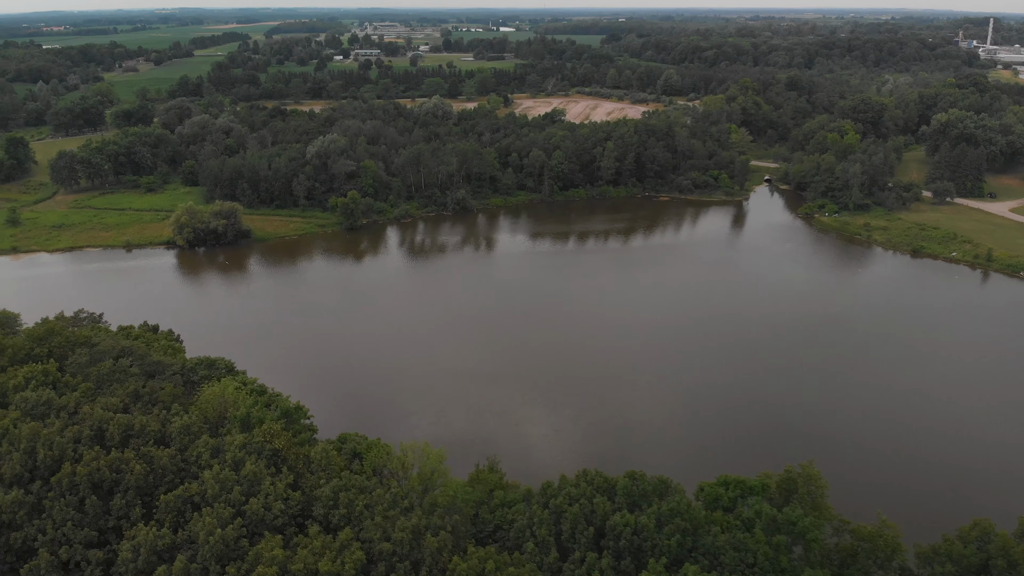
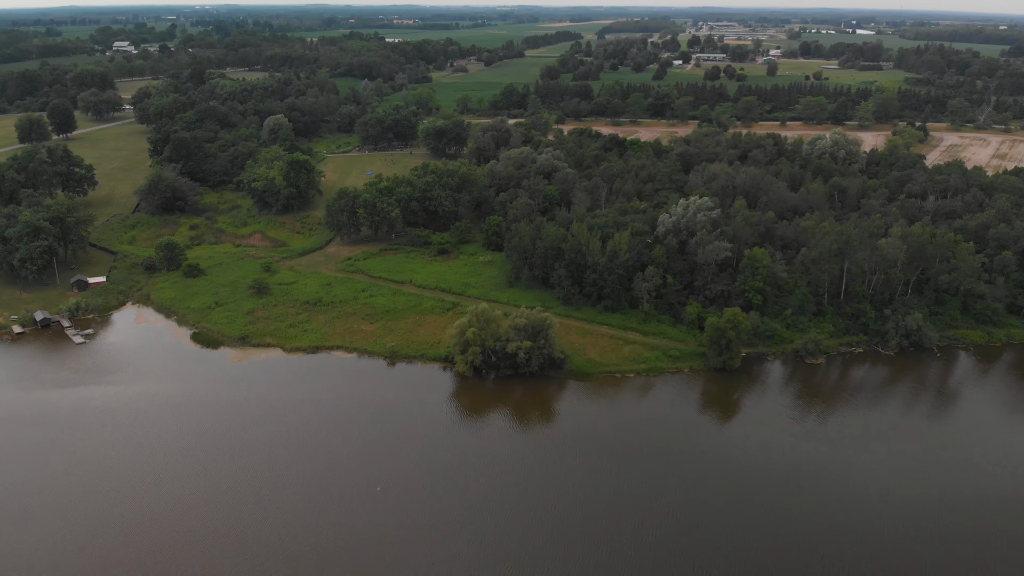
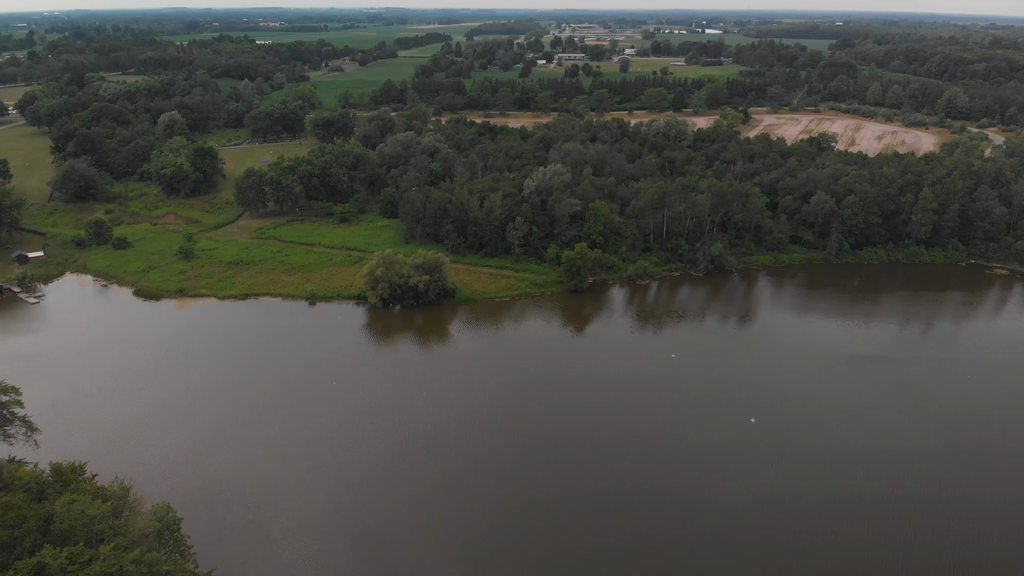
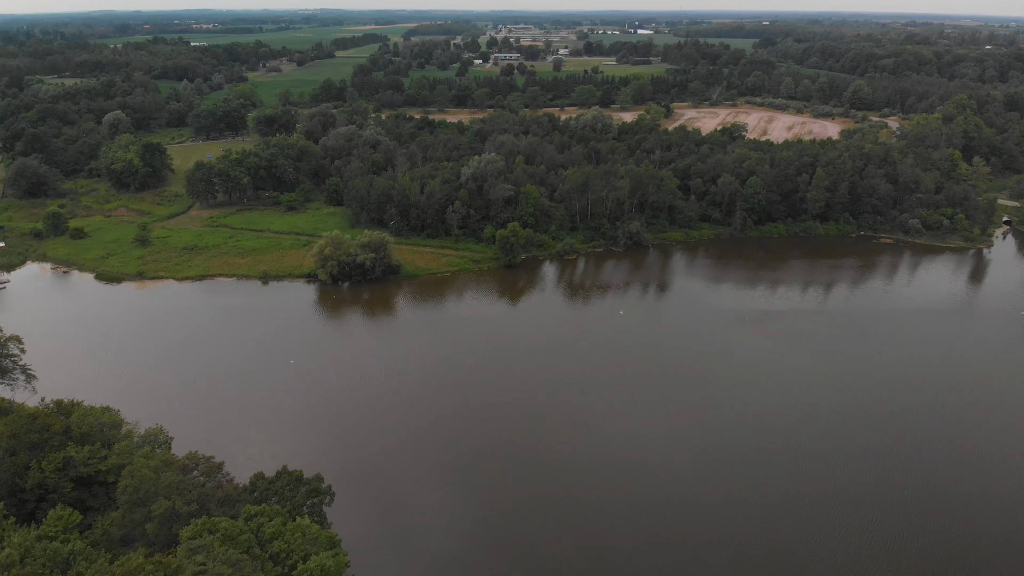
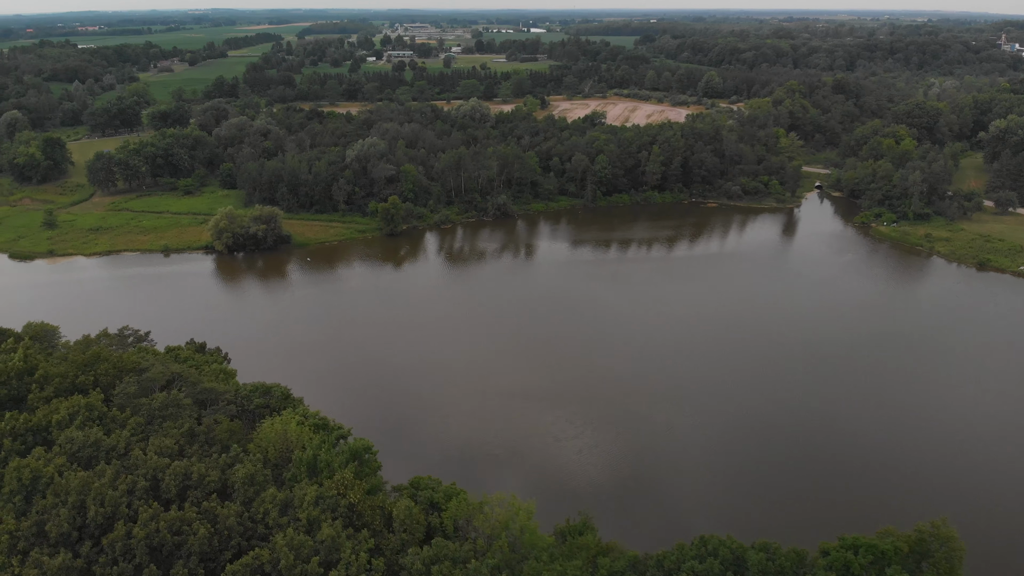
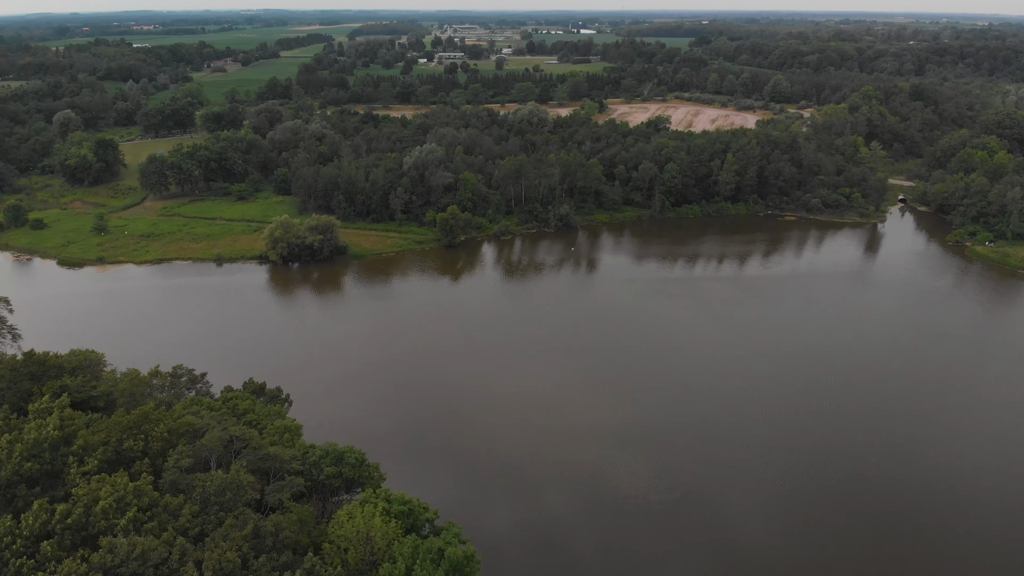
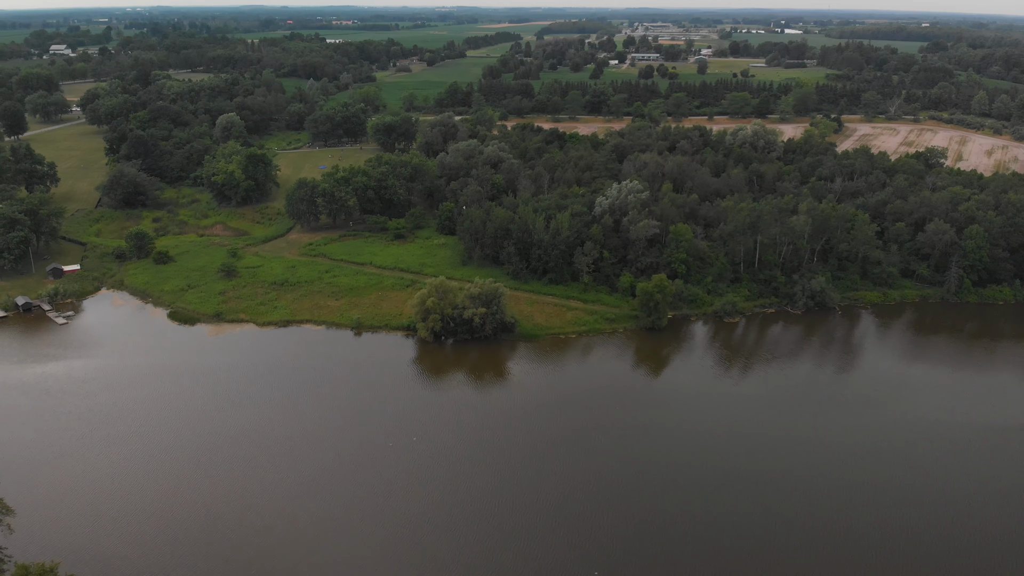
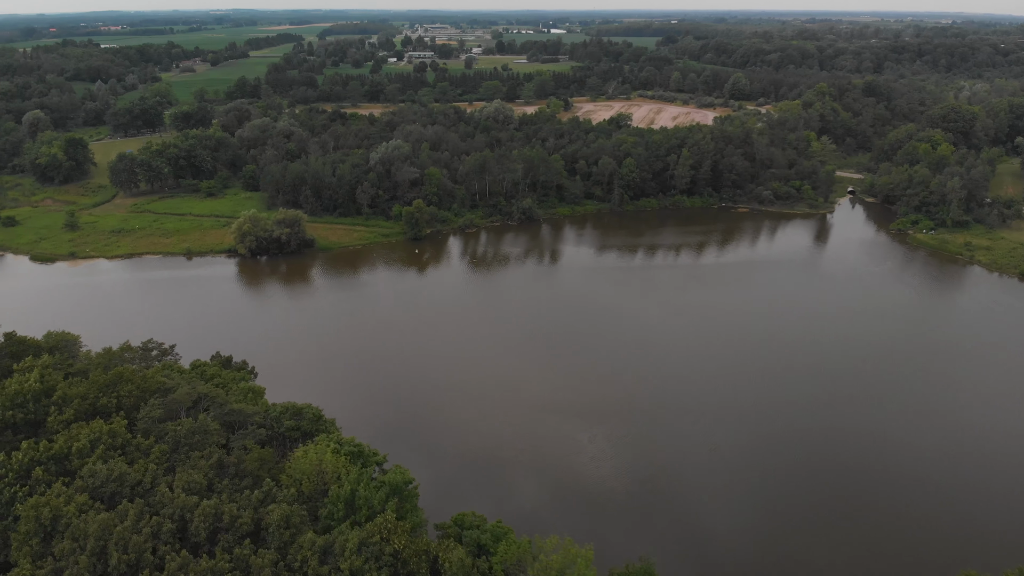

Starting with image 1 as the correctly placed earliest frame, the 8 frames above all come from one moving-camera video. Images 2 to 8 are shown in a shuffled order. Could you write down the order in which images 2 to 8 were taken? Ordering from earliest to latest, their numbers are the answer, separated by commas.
5, 8, 6, 4, 3, 7, 2
